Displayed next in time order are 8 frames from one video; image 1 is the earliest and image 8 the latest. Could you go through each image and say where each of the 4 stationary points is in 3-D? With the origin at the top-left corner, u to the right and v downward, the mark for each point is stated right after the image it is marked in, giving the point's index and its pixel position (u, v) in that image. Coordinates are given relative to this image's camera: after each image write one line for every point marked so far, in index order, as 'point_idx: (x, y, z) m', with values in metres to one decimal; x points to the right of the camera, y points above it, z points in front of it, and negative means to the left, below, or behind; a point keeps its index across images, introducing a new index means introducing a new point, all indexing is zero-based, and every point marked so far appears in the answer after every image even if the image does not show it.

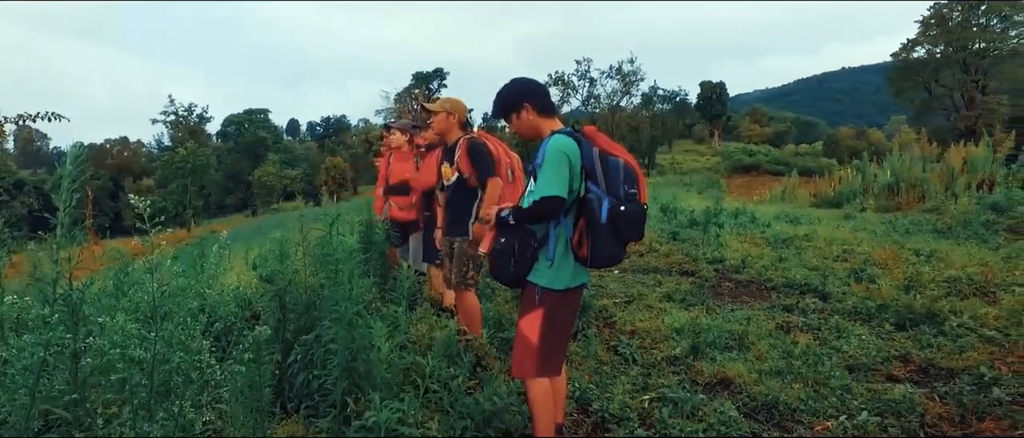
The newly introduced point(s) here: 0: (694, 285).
0: (+2.1, -0.7, +7.1) m
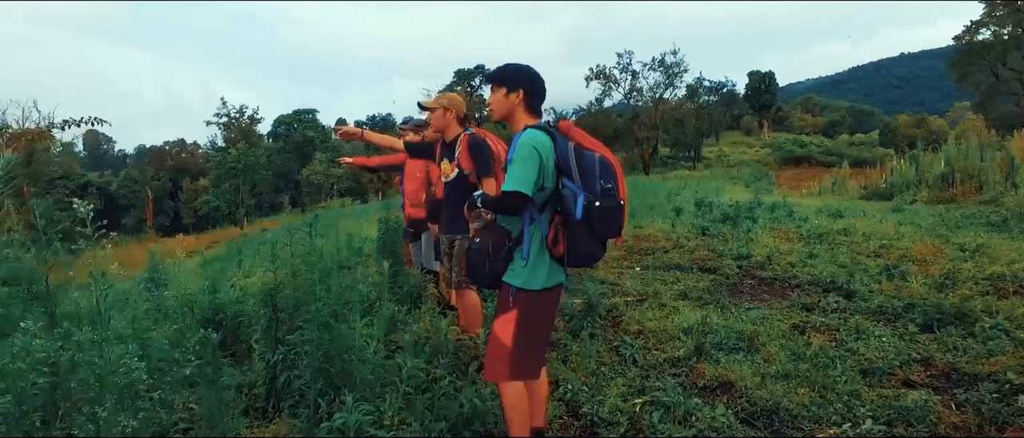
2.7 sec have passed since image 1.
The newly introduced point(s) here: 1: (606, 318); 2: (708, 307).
0: (+2.2, -0.7, +6.8) m
1: (+0.8, -0.9, +5.5) m
2: (+1.9, -0.8, +5.8) m
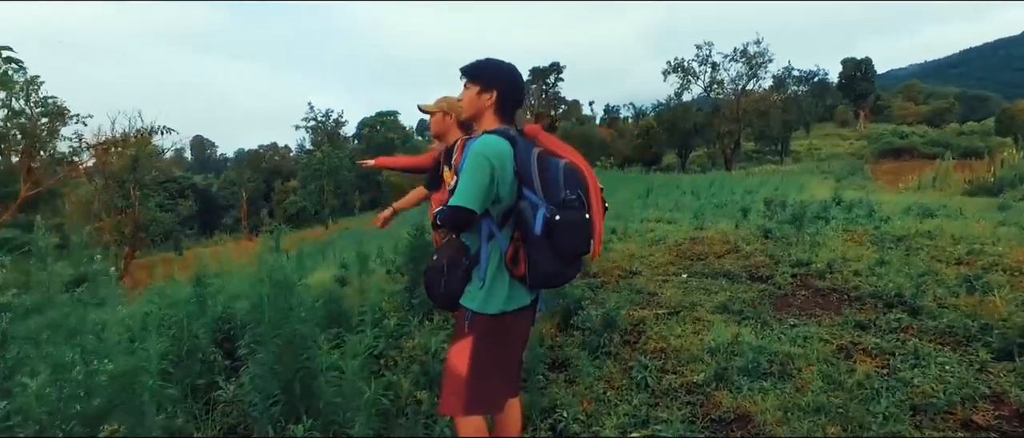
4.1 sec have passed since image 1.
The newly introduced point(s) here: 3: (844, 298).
0: (+2.5, -0.7, +6.2) m
1: (+1.0, -1.0, +5.1) m
2: (+2.0, -0.9, +5.3) m
3: (+3.2, -0.8, +5.9) m
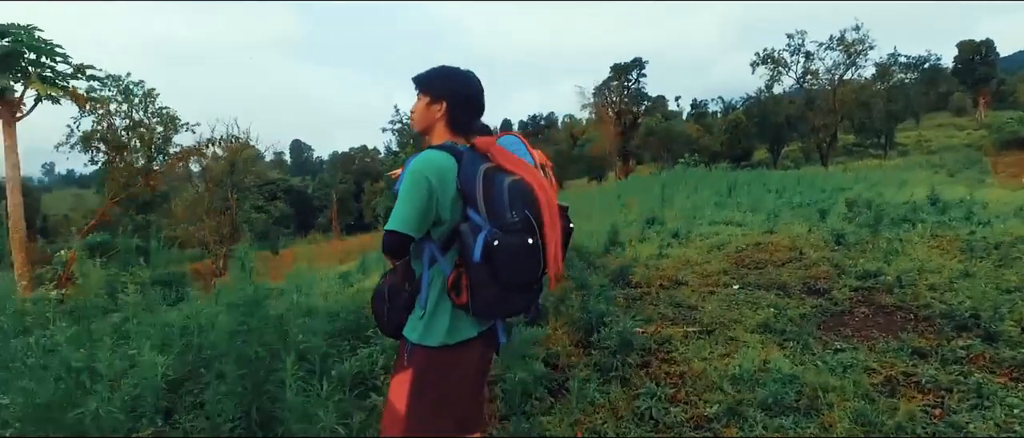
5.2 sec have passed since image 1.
0: (+2.7, -0.8, +5.6) m
1: (+1.0, -1.0, +4.7) m
2: (+2.1, -1.0, +4.7) m
3: (+3.4, -0.8, +5.2) m
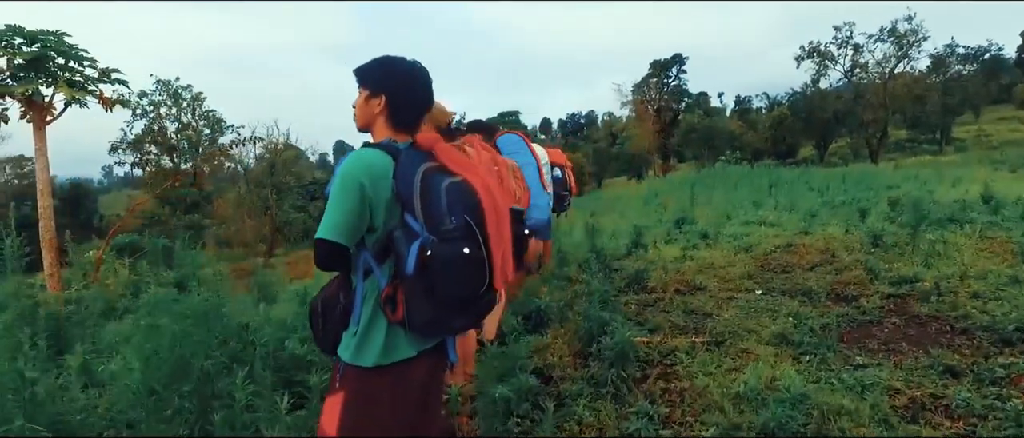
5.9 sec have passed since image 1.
0: (+2.7, -0.8, +5.2) m
1: (+1.0, -1.1, +4.3) m
2: (+2.1, -1.0, +4.3) m
3: (+3.3, -0.8, +4.7) m
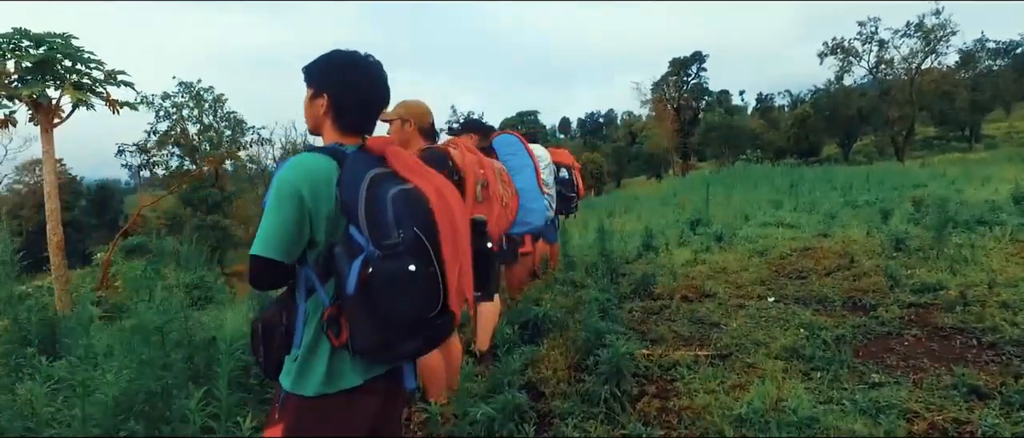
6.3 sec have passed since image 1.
0: (+2.7, -0.9, +4.8) m
1: (+0.9, -1.1, +4.1) m
2: (+2.0, -1.0, +4.0) m
3: (+3.3, -0.9, +4.4) m
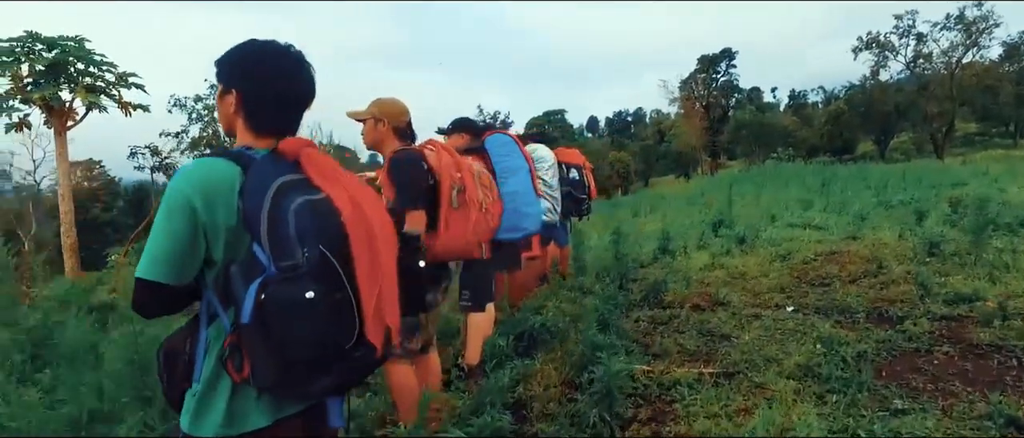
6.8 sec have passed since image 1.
0: (+2.6, -0.9, +4.4) m
1: (+0.8, -1.1, +3.7) m
2: (+1.9, -1.1, +3.6) m
3: (+3.2, -0.9, +3.9) m
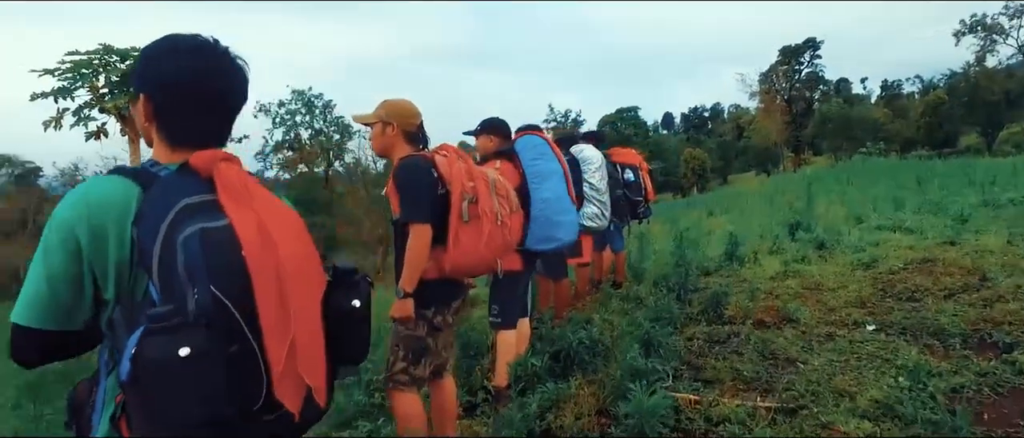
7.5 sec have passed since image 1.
0: (+2.8, -1.0, +3.7) m
1: (+0.9, -1.2, +3.2) m
2: (+2.0, -1.1, +3.0) m
3: (+3.3, -1.0, +3.2) m
